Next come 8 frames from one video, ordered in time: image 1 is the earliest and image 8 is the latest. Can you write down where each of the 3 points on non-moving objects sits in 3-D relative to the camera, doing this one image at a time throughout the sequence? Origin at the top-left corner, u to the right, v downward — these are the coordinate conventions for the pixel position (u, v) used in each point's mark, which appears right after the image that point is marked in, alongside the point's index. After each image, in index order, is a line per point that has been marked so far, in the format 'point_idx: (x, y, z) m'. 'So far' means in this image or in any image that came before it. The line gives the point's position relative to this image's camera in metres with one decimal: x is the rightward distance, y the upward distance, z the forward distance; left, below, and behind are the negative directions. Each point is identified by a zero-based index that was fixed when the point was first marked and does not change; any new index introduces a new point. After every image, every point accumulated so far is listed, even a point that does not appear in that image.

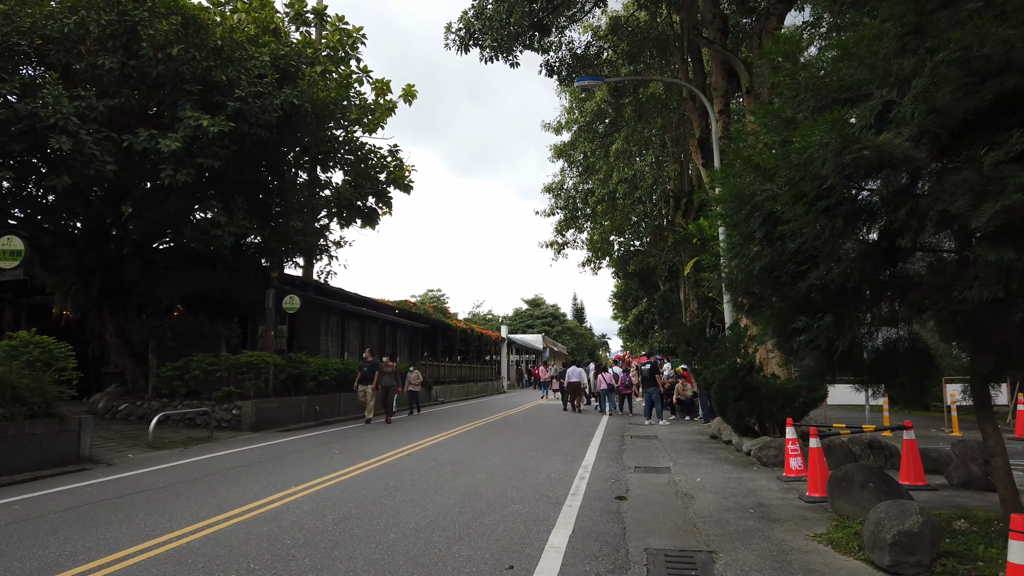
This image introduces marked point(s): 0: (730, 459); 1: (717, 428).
0: (+3.0, -2.4, +10.9) m
1: (+3.7, -2.5, +13.9) m
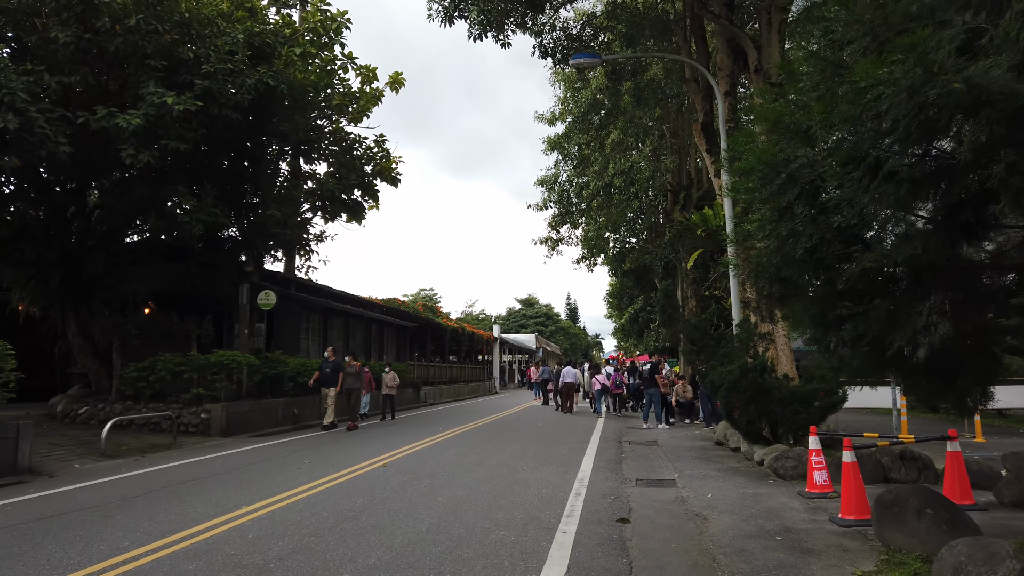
0: (+2.9, -2.3, +9.9) m
1: (+3.5, -2.4, +12.8) m
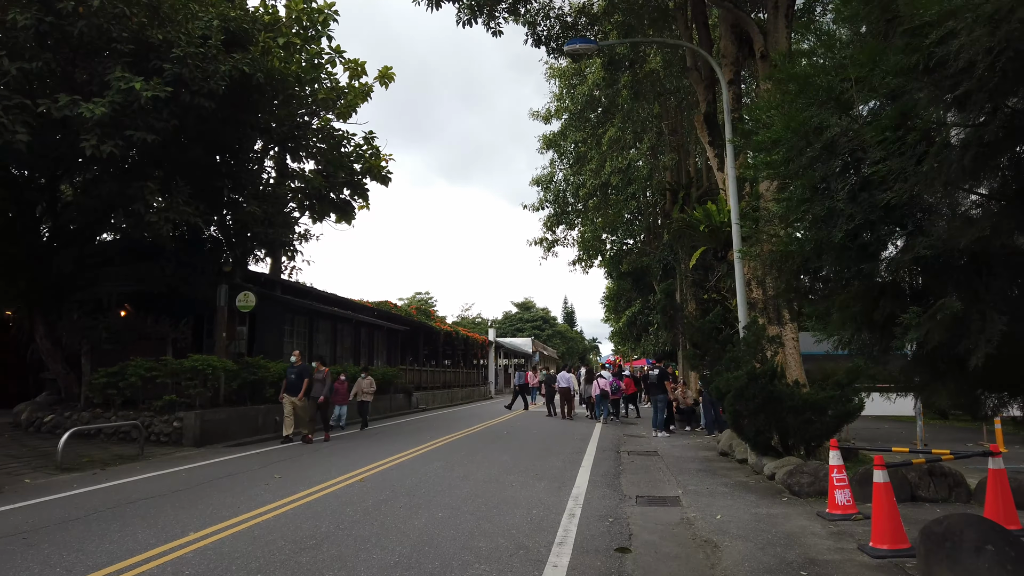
0: (+2.7, -2.3, +9.0) m
1: (+3.3, -2.4, +12.0) m
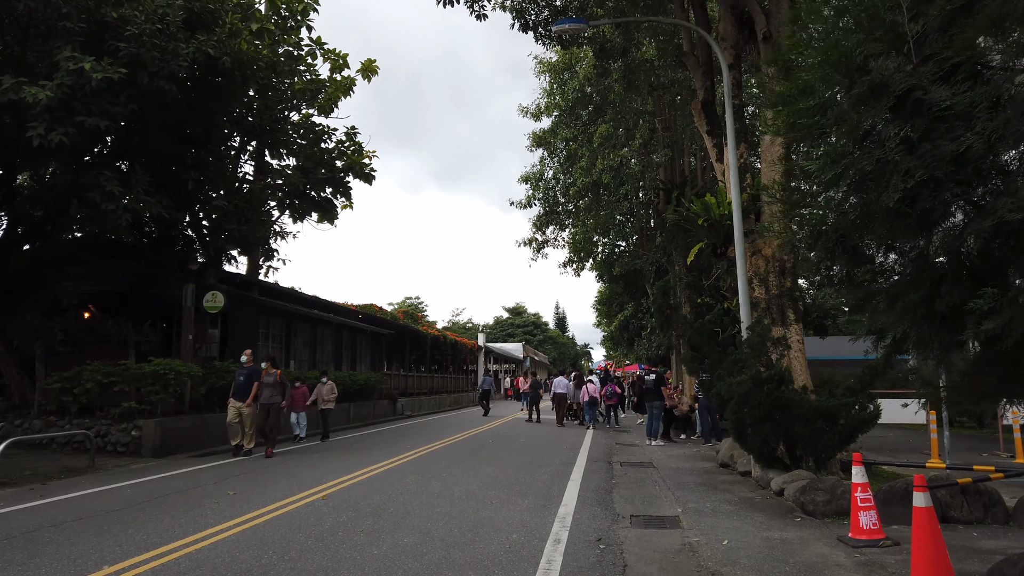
0: (+2.5, -2.2, +8.1) m
1: (+3.1, -2.4, +11.1) m
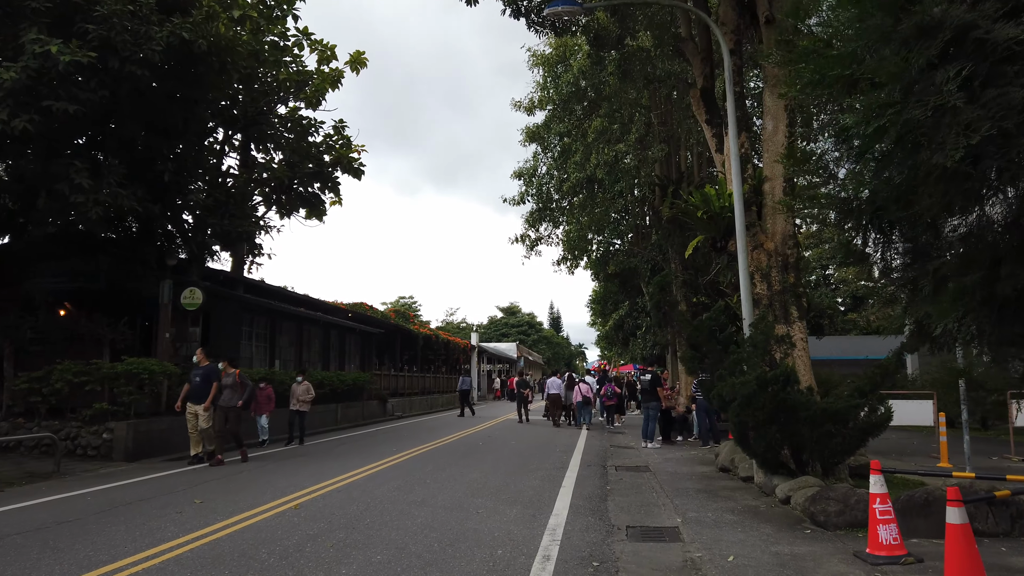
0: (+2.4, -2.2, +7.5) m
1: (+3.0, -2.3, +10.5) m
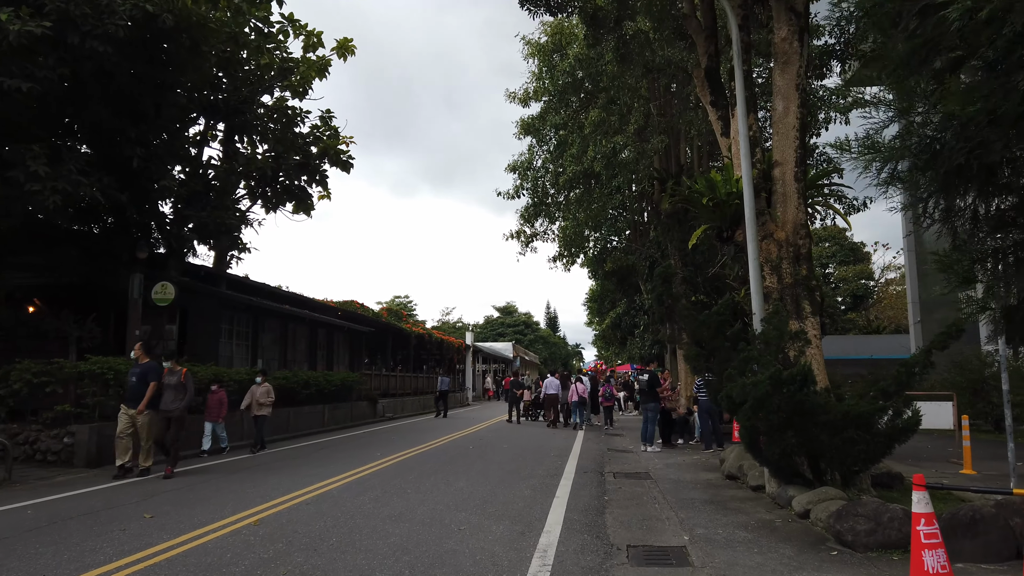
0: (+2.3, -2.1, +6.7) m
1: (+2.8, -2.2, +9.7) m
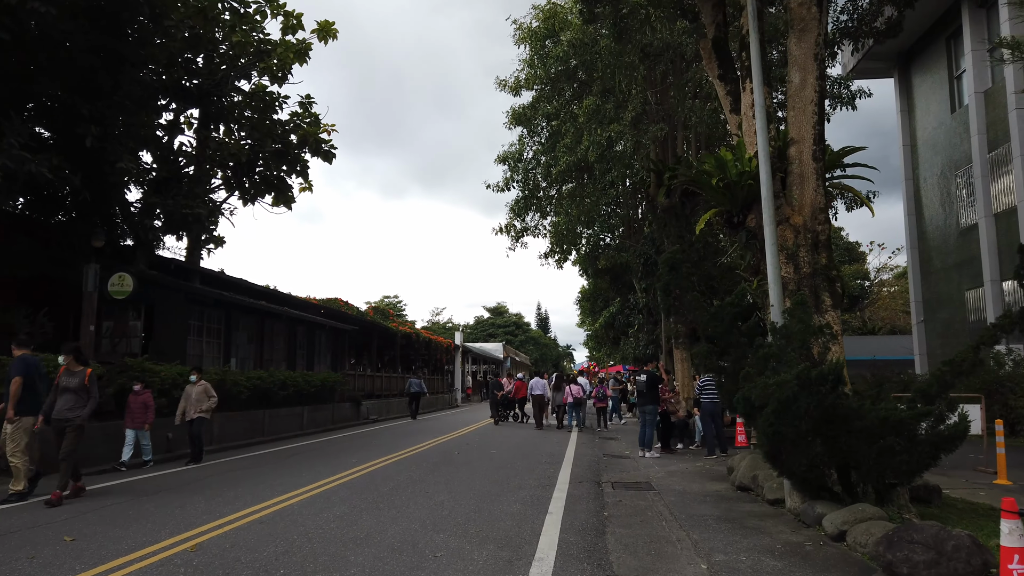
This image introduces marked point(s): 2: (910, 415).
0: (+2.2, -2.0, +5.7) m
1: (+2.7, -2.1, +8.7) m
2: (+3.3, -1.1, +6.5) m
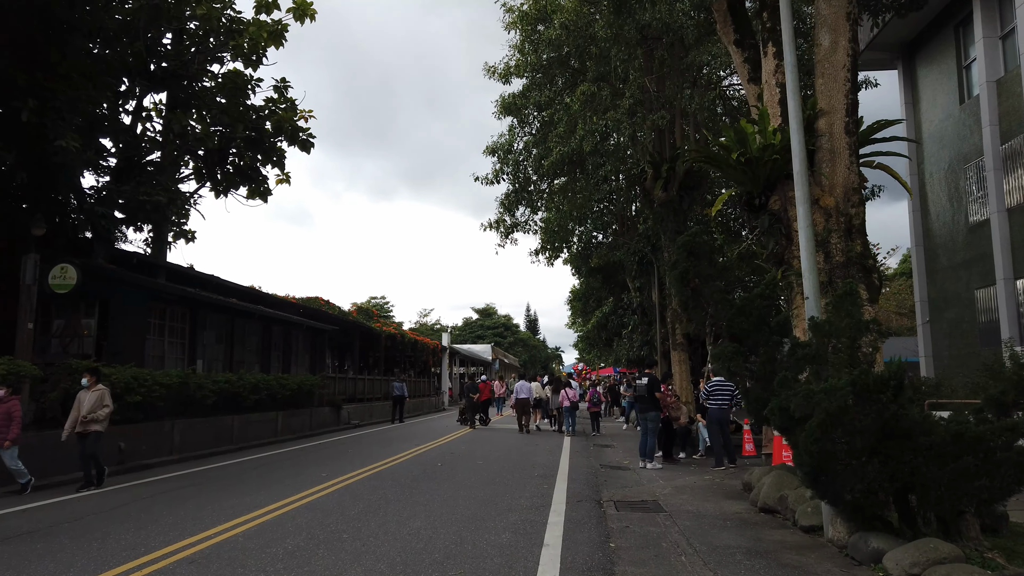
0: (+2.1, -1.9, +4.5) m
1: (+2.6, -2.0, +7.5) m
2: (+3.2, -1.0, +5.3) m
